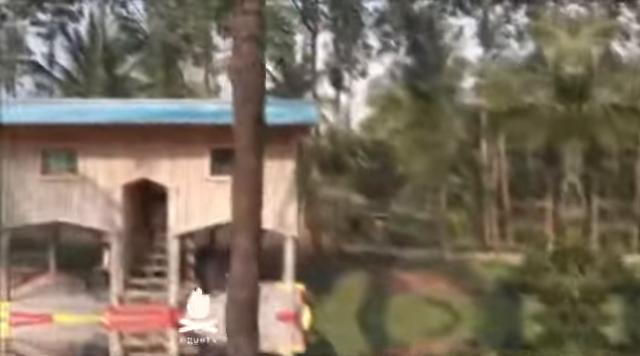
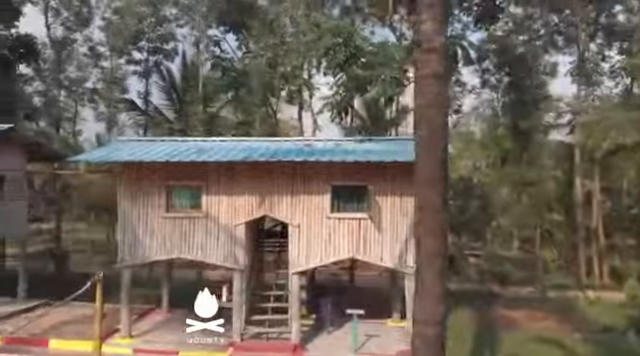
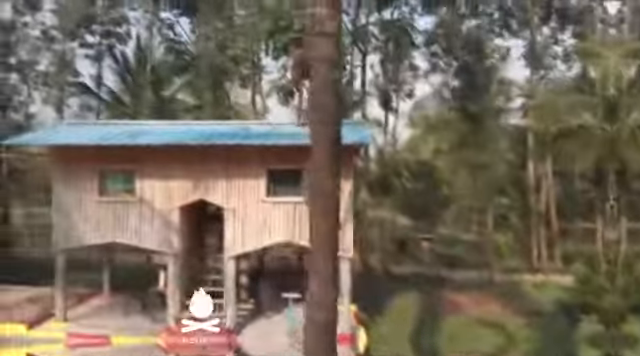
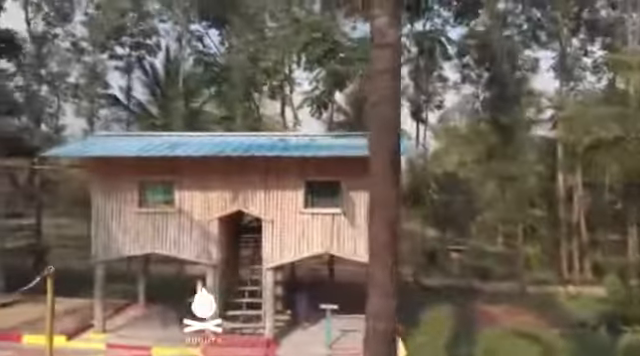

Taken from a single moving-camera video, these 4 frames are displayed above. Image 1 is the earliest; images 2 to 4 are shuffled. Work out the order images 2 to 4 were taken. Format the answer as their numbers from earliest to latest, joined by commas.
3, 4, 2
